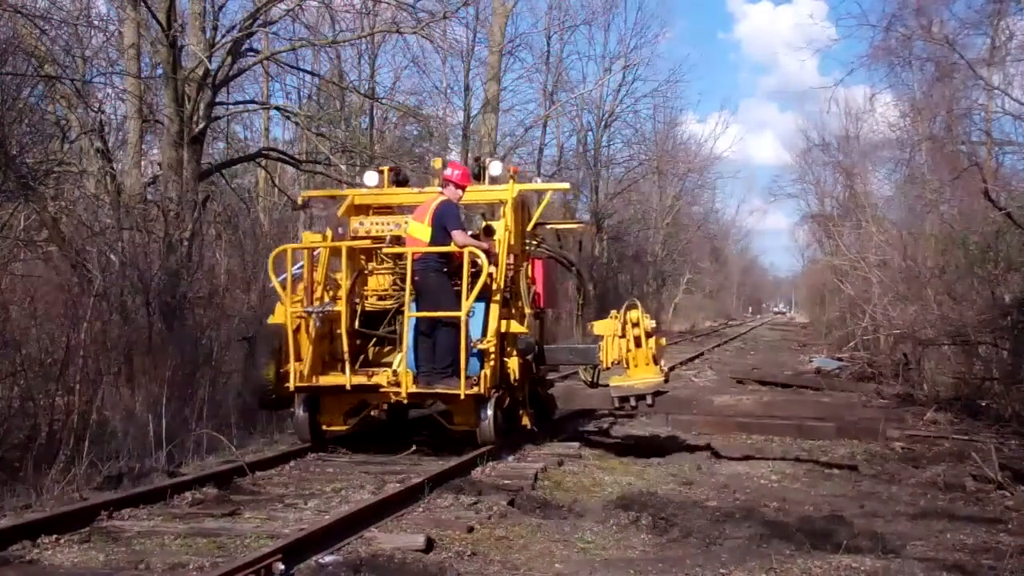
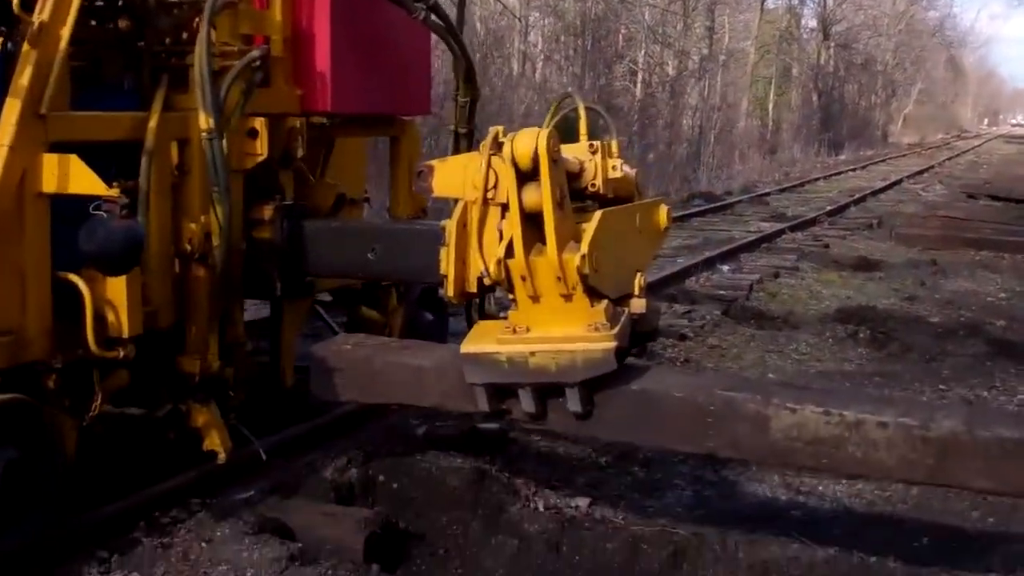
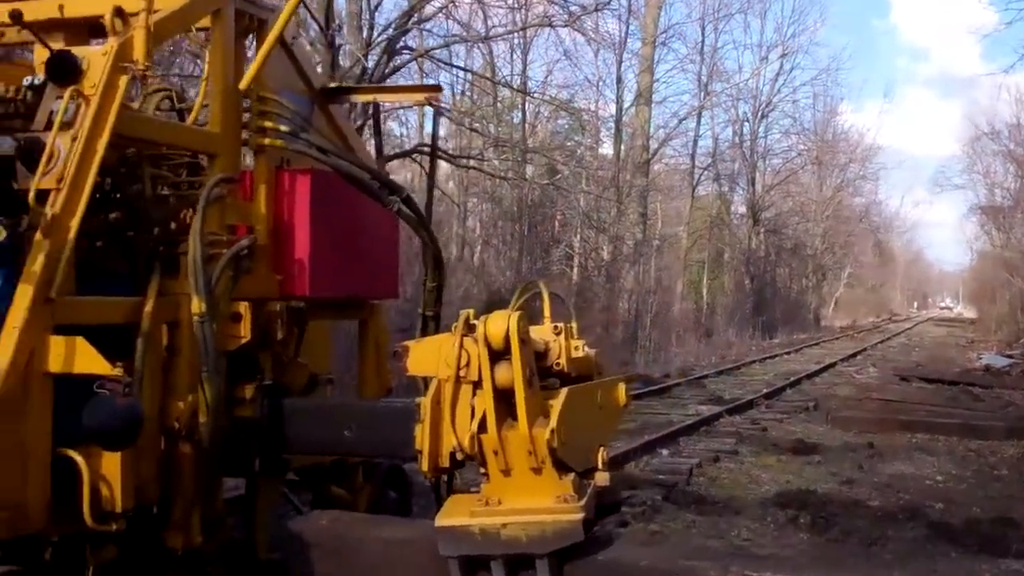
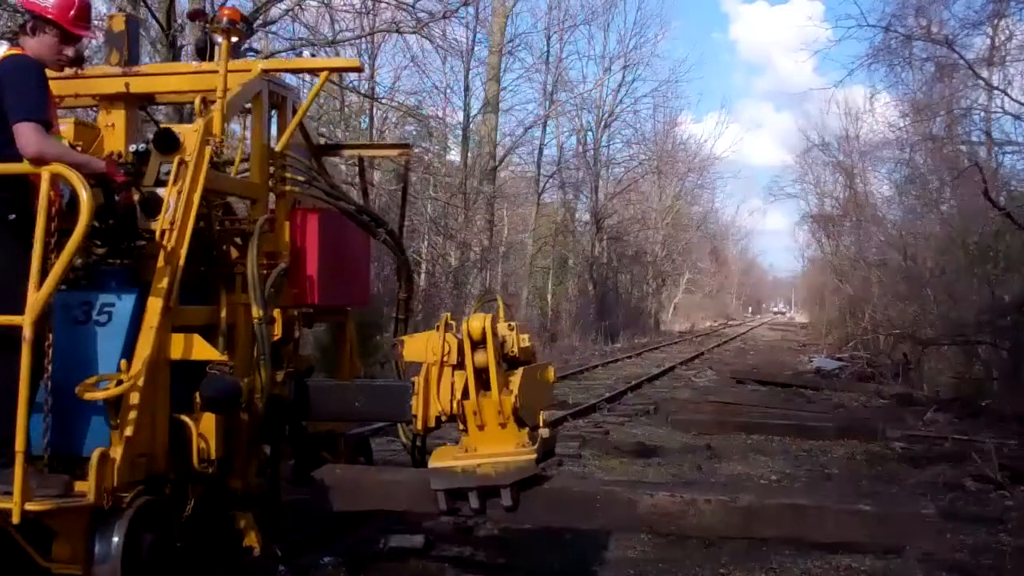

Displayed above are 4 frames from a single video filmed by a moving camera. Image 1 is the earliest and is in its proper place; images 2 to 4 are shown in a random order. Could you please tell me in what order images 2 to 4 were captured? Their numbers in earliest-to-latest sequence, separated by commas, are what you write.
4, 3, 2
